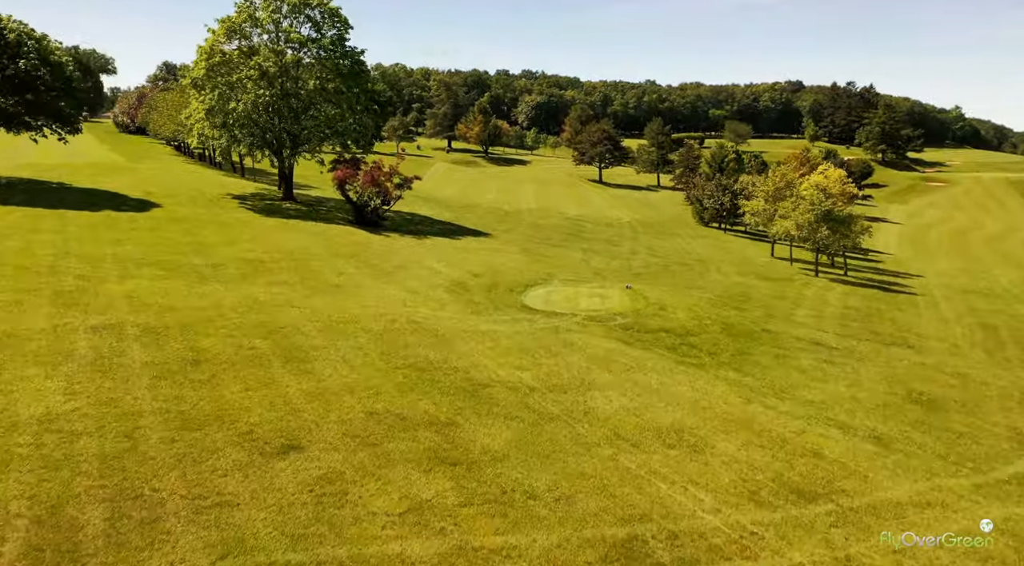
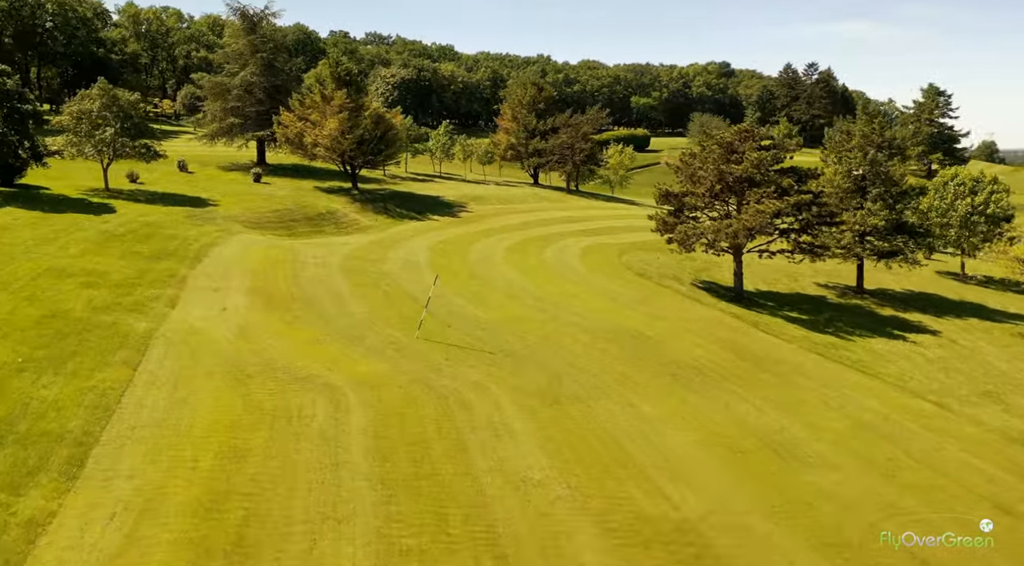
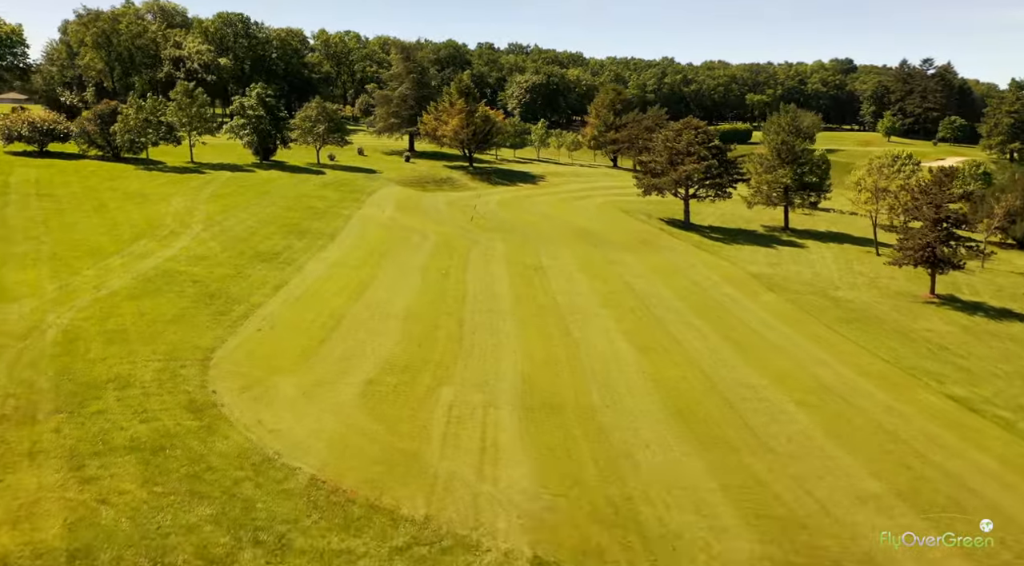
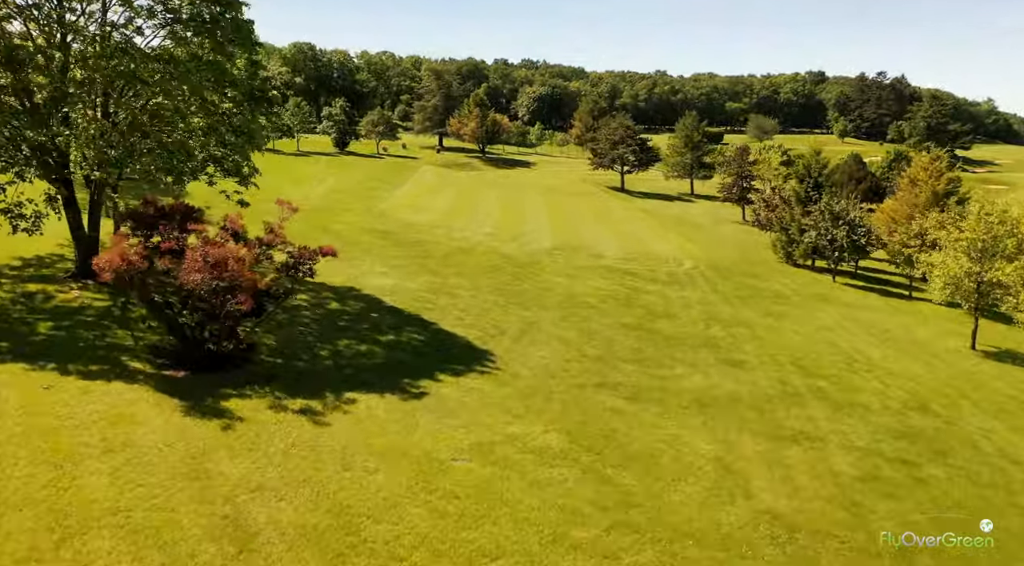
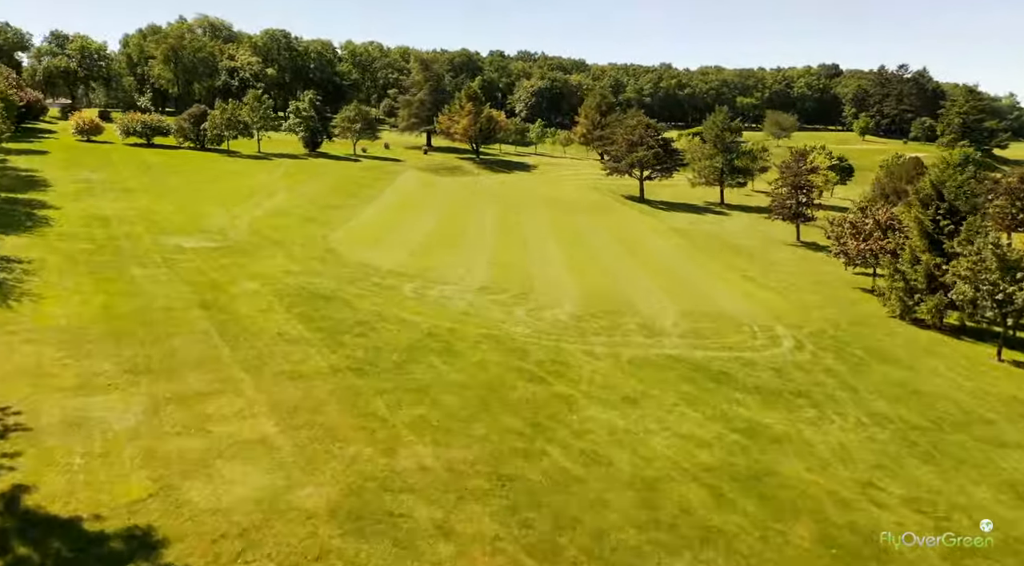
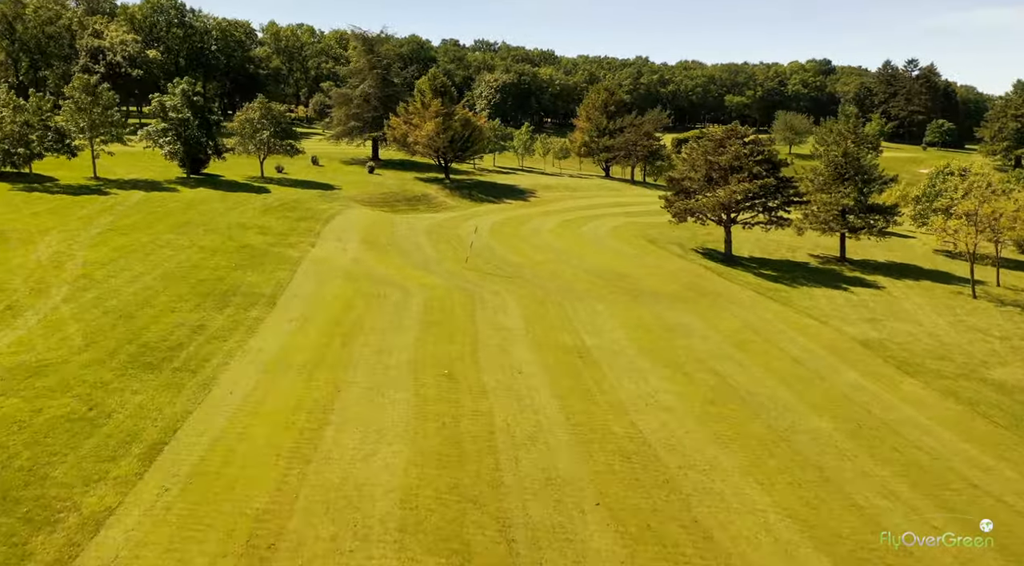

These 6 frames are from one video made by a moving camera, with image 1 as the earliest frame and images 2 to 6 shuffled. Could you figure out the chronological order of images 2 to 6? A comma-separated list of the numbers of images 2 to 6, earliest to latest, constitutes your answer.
4, 5, 3, 6, 2
